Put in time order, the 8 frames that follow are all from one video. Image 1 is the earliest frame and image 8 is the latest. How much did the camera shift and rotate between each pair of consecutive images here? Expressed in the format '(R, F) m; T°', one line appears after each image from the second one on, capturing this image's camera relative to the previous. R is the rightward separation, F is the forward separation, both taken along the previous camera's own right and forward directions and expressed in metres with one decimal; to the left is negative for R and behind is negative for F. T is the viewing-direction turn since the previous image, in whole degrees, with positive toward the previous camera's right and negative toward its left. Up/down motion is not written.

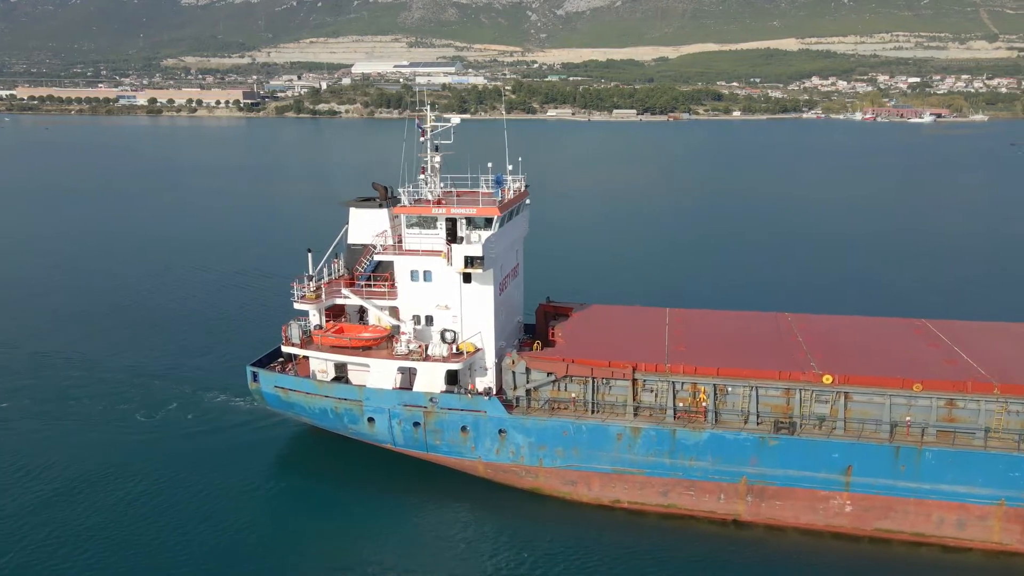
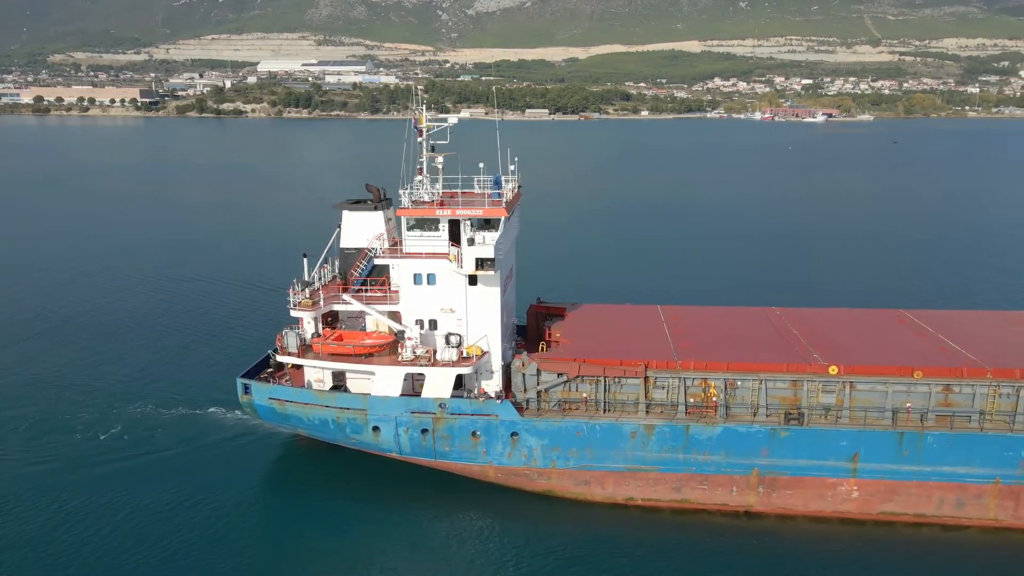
(-1.6, +0.2) m; +6°
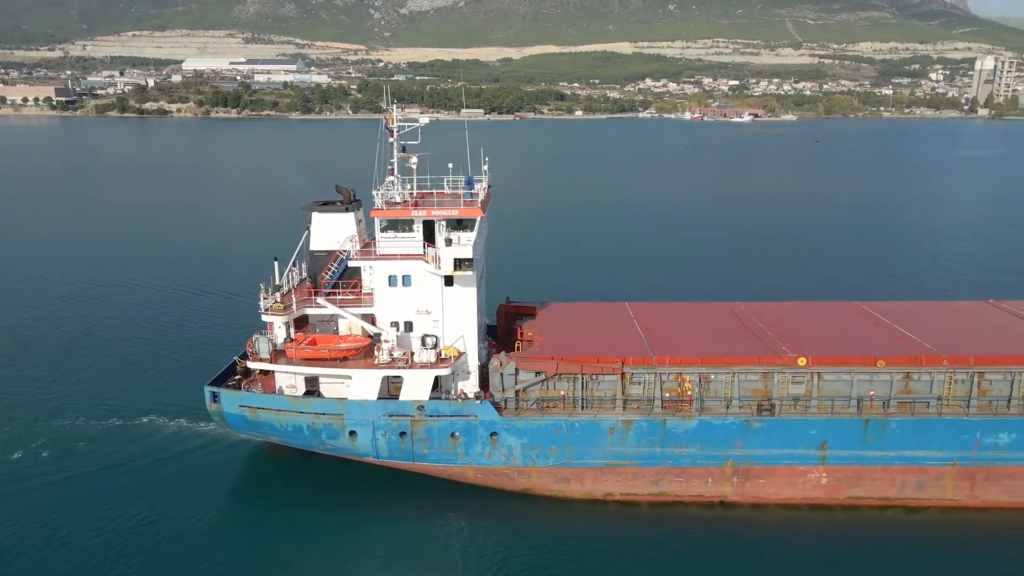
(-0.7, 0.0) m; +5°
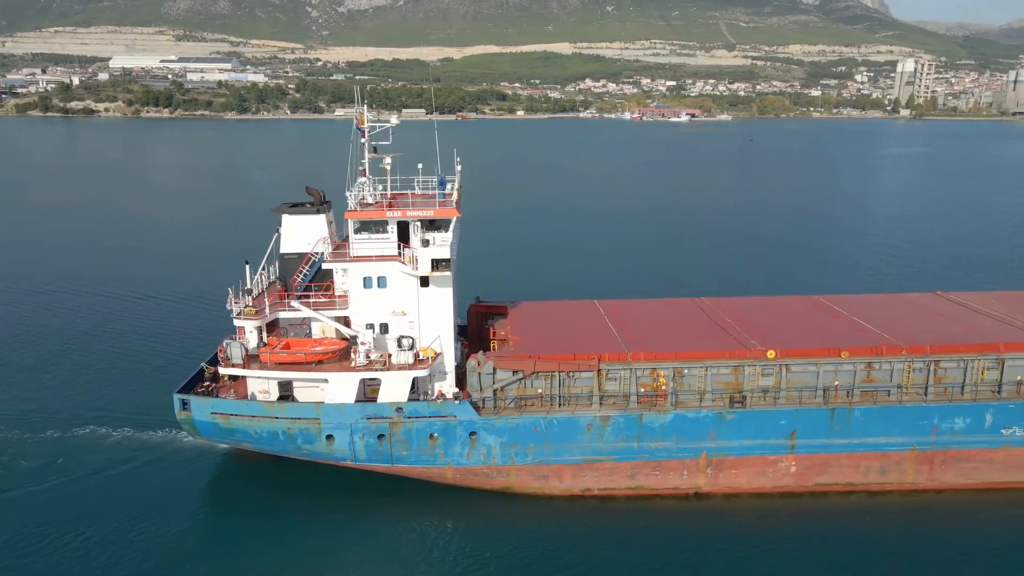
(-0.6, 0.0) m; +4°
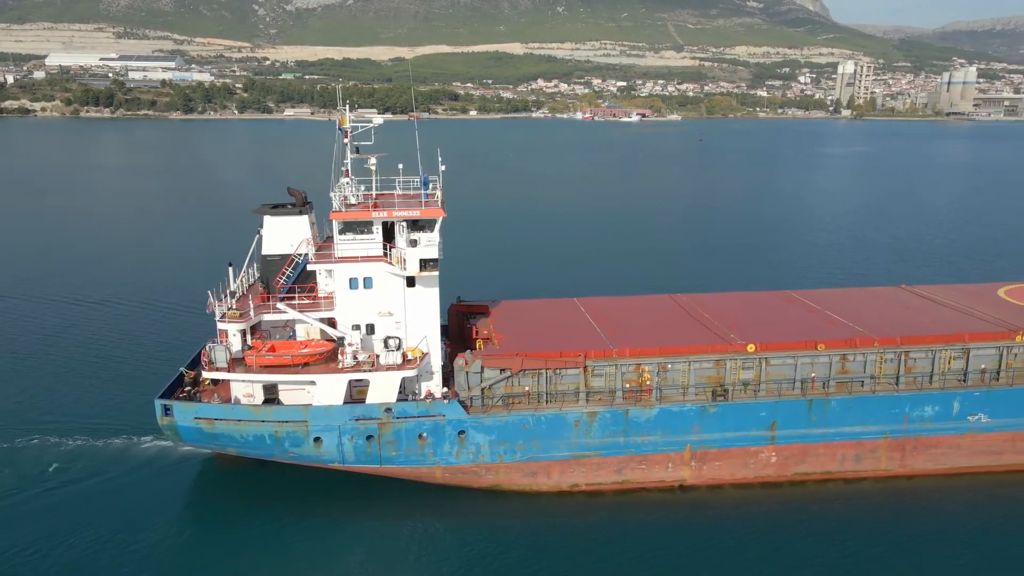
(-0.6, -0.1) m; +3°
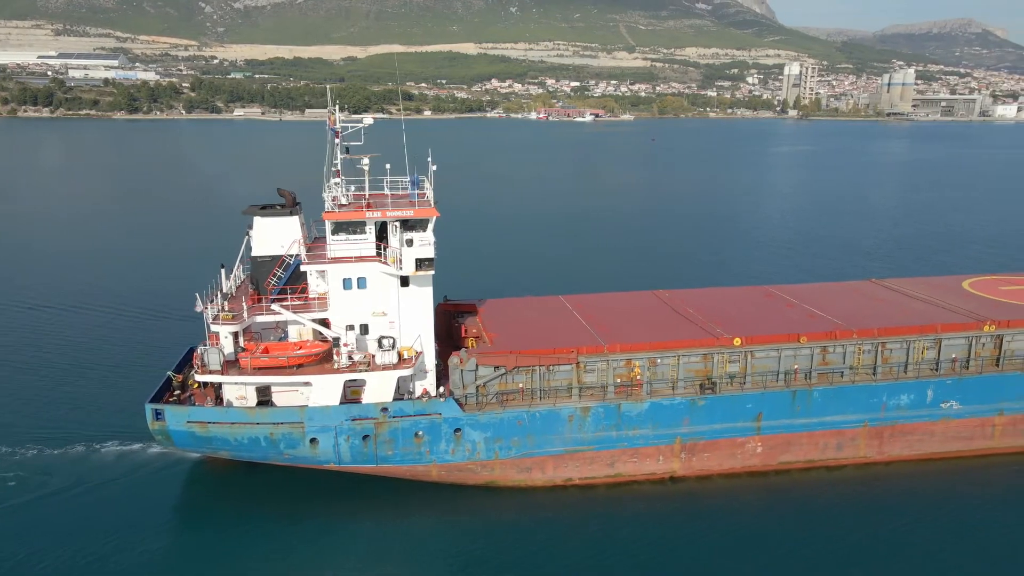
(-0.6, -0.1) m; +3°
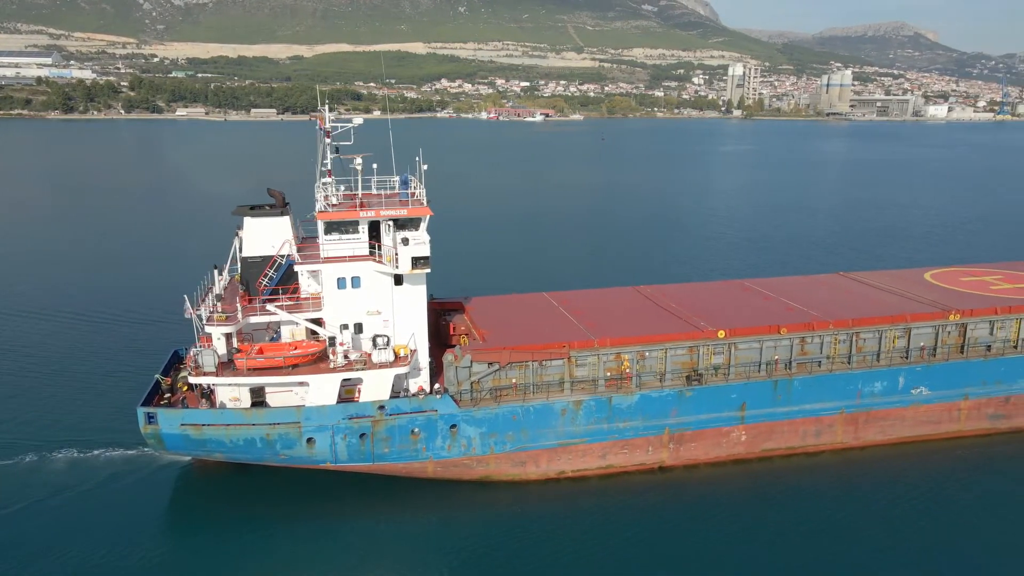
(-0.7, -0.2) m; +3°
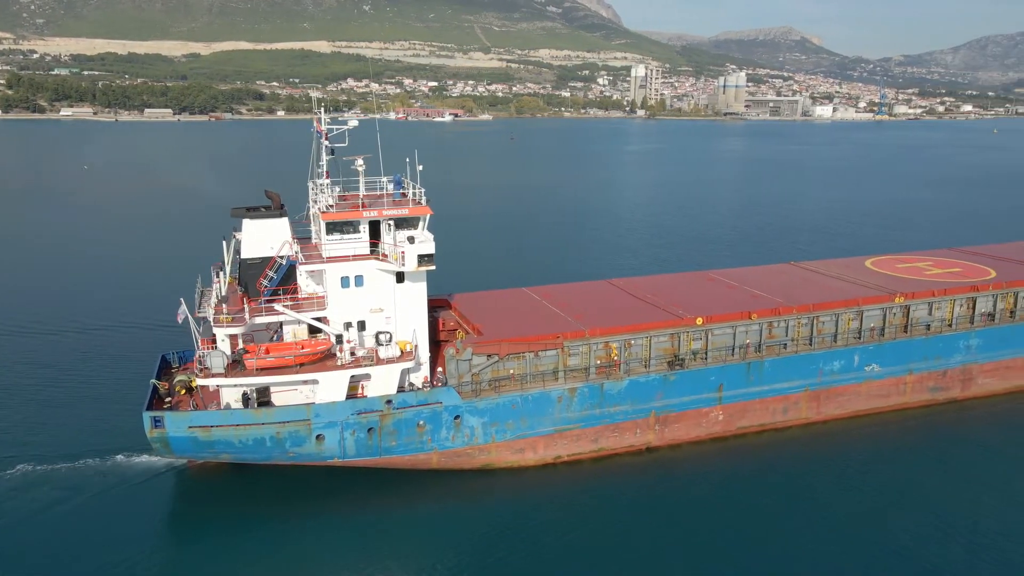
(-1.5, -0.5) m; +6°
